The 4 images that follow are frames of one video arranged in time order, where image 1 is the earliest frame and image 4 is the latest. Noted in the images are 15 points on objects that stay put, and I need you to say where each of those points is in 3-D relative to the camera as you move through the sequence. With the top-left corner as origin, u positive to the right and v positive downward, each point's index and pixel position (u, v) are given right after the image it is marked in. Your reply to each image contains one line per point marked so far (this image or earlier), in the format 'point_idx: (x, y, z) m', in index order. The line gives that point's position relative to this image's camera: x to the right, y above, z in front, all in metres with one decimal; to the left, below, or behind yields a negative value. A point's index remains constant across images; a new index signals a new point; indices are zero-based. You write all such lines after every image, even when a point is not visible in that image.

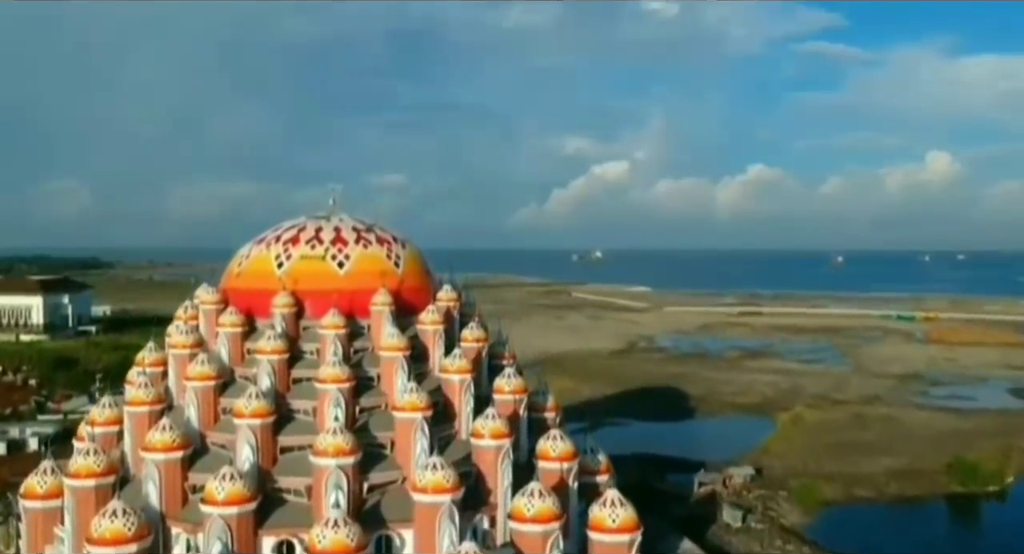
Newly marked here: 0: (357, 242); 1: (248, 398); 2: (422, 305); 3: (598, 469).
0: (-2.4, +0.5, +15.4) m
1: (-3.5, -1.6, +13.1) m
2: (-1.4, -0.5, +15.8) m
3: (+1.4, -3.0, +15.7) m
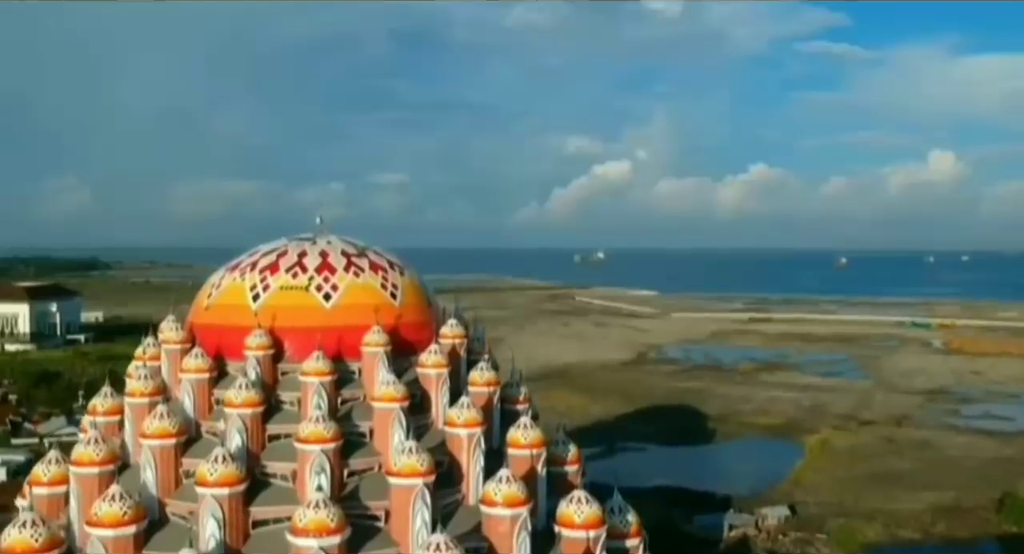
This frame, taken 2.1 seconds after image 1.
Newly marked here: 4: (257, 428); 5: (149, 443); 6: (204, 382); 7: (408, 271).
0: (-2.2, +0.1, +13.1) m
1: (-3.3, -2.0, +10.9) m
2: (-1.2, -0.9, +13.6) m
3: (+1.6, -3.5, +13.5) m
4: (-3.0, -1.8, +11.7) m
5: (-4.2, -1.9, +11.5) m
6: (-3.8, -1.3, +12.2) m
7: (-1.5, +0.1, +13.9) m
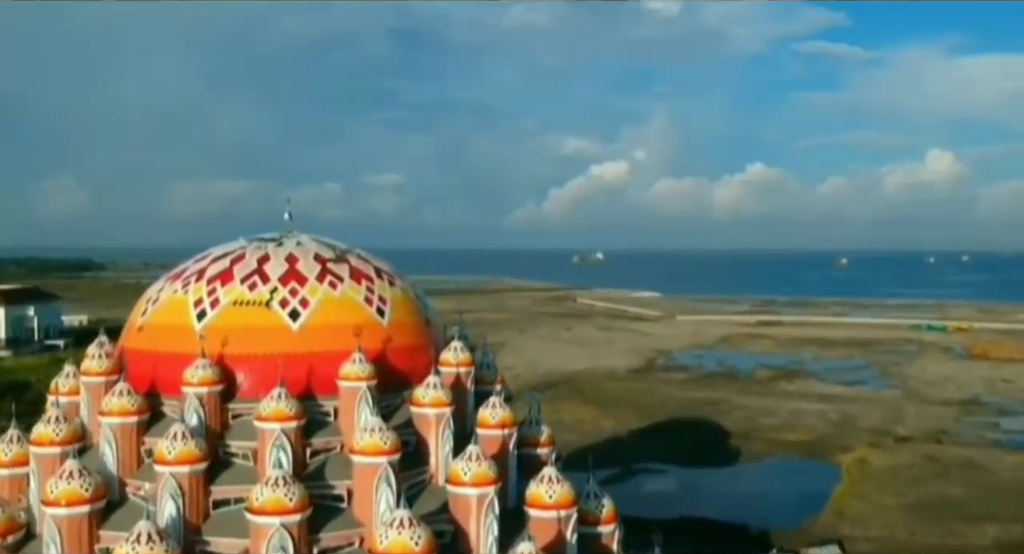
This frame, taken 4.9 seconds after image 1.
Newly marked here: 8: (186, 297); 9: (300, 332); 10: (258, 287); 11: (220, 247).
0: (-2.0, 0.0, +10.3) m
1: (-3.0, -2.1, +8.0) m
2: (-1.0, -1.0, +10.7) m
3: (+1.8, -3.6, +10.6) m
4: (-2.8, -1.9, +8.8) m
5: (-4.0, -2.0, +8.7) m
6: (-3.6, -1.4, +9.3) m
7: (-1.2, 0.0, +11.1) m
8: (-3.4, -0.2, +10.2) m
9: (-2.1, -0.6, +10.0) m
10: (-2.6, -0.1, +10.1) m
11: (-3.3, +0.4, +11.2) m
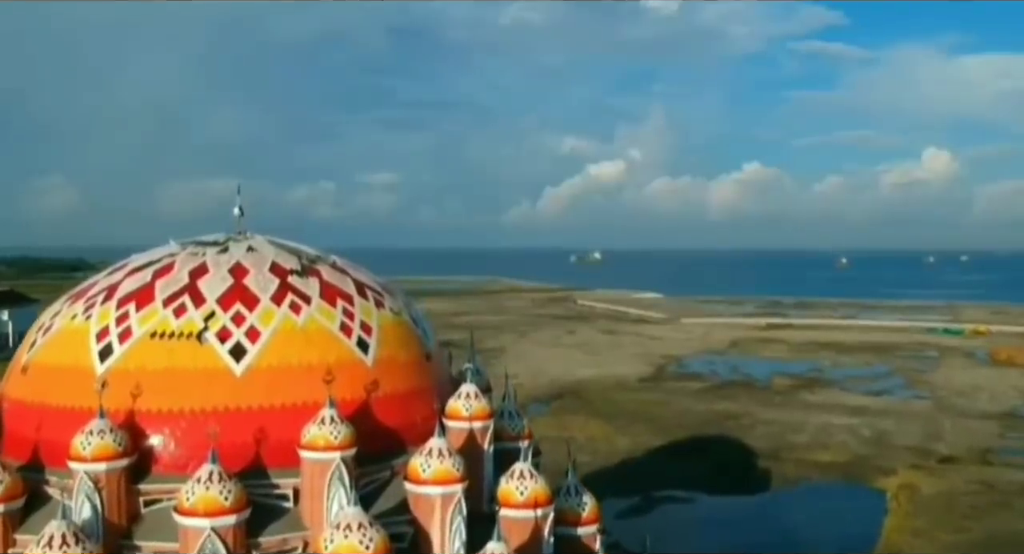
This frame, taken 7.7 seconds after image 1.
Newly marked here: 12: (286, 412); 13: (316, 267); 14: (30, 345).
0: (-1.7, -0.2, +7.4) m
1: (-2.8, -2.3, +5.1) m
2: (-0.8, -1.2, +7.8) m
3: (+2.0, -3.7, +7.7) m
4: (-2.5, -2.0, +5.9) m
5: (-3.7, -2.2, +5.8) m
6: (-3.3, -1.5, +6.4) m
7: (-1.0, -0.2, +8.2) m
8: (-3.1, -0.3, +7.3) m
9: (-1.9, -0.7, +7.1) m
10: (-2.3, -0.2, +7.2) m
11: (-3.0, +0.2, +8.3) m
12: (-1.5, -0.9, +7.2) m
13: (-1.6, +0.1, +8.1) m
14: (-3.7, -0.5, +7.8) m
